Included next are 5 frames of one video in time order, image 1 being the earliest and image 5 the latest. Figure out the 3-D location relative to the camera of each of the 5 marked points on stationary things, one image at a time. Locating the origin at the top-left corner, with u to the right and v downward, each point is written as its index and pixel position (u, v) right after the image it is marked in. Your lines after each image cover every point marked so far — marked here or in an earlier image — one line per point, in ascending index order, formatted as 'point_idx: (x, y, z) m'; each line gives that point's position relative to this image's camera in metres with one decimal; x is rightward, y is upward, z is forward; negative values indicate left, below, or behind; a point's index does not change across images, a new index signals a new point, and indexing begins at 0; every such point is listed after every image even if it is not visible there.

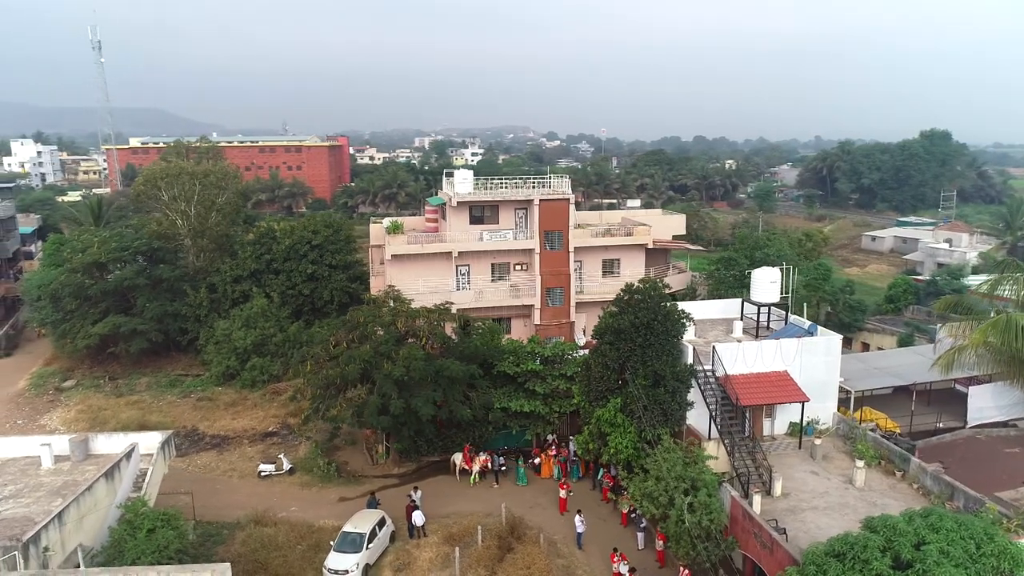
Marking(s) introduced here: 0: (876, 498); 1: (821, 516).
0: (+9.1, -5.3, +16.8) m
1: (+7.4, -5.4, +16.0) m
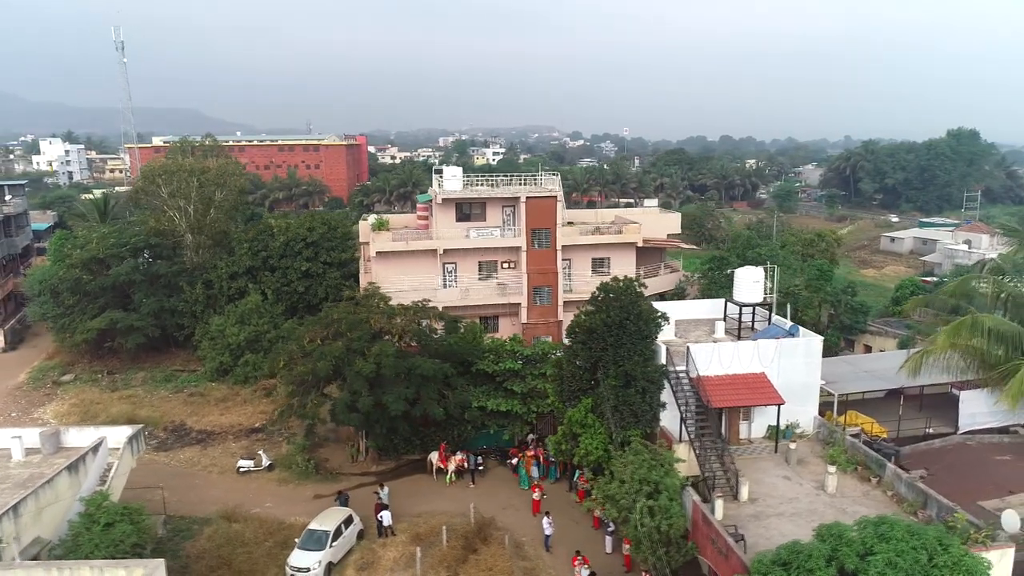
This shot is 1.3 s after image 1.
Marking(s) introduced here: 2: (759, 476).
0: (+8.1, -5.3, +16.2) m
1: (+6.3, -5.4, +15.5) m
2: (+6.6, -5.0, +17.8) m
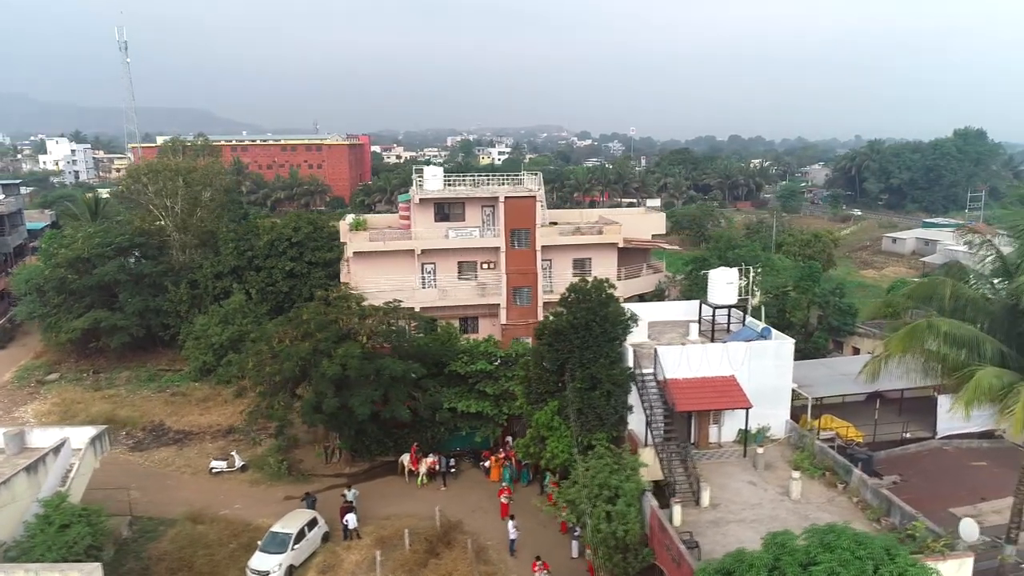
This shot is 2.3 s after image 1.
0: (+7.1, -5.3, +16.0) m
1: (+5.3, -5.5, +15.2) m
2: (+5.6, -5.0, +17.5) m
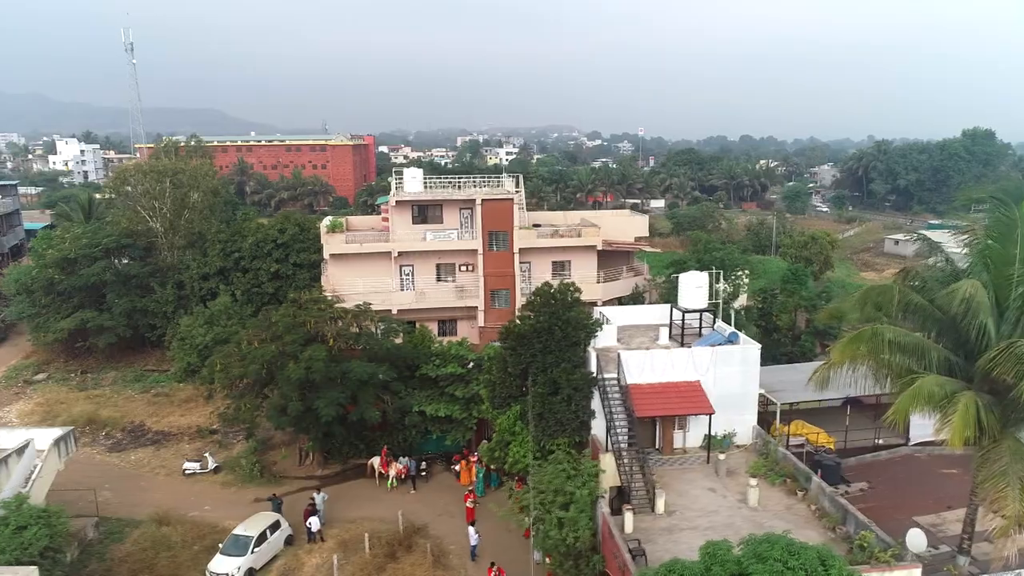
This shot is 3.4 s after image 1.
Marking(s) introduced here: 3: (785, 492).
0: (+6.0, -5.4, +15.8) m
1: (+4.2, -5.6, +15.1) m
2: (+4.5, -5.2, +17.4) m
3: (+7.0, -5.2, +17.1) m
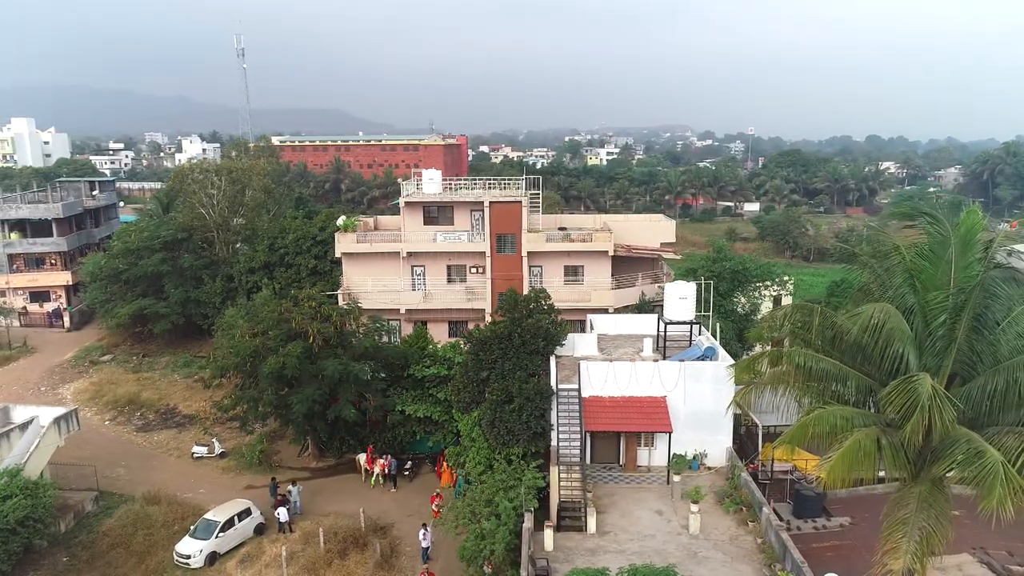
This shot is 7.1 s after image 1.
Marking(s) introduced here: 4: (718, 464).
0: (+4.2, -5.8, +14.8) m
1: (+2.3, -5.8, +14.3) m
2: (+2.9, -5.4, +16.6) m
3: (+5.3, -5.5, +15.9) m
4: (+5.6, -4.8, +18.5) m
